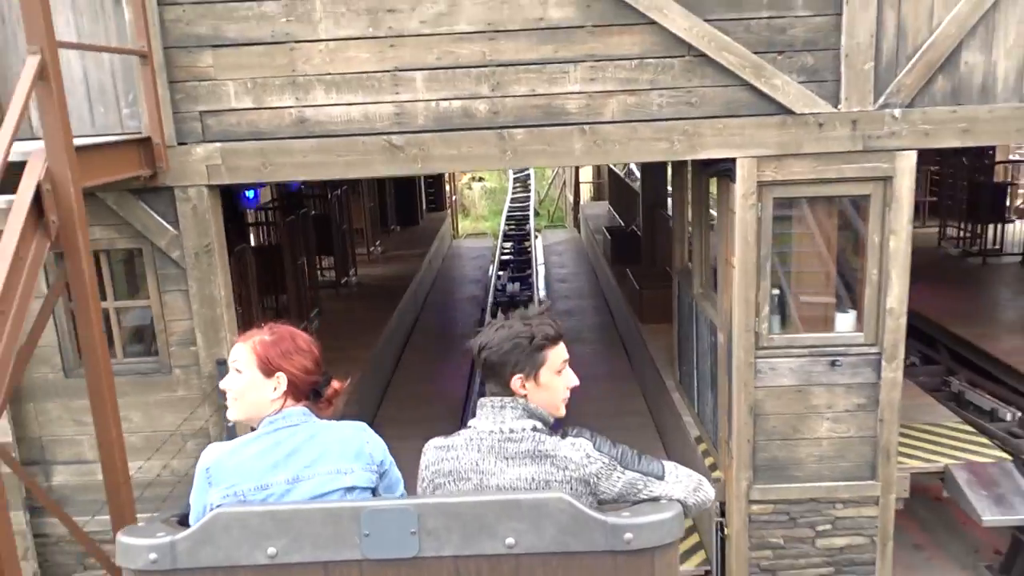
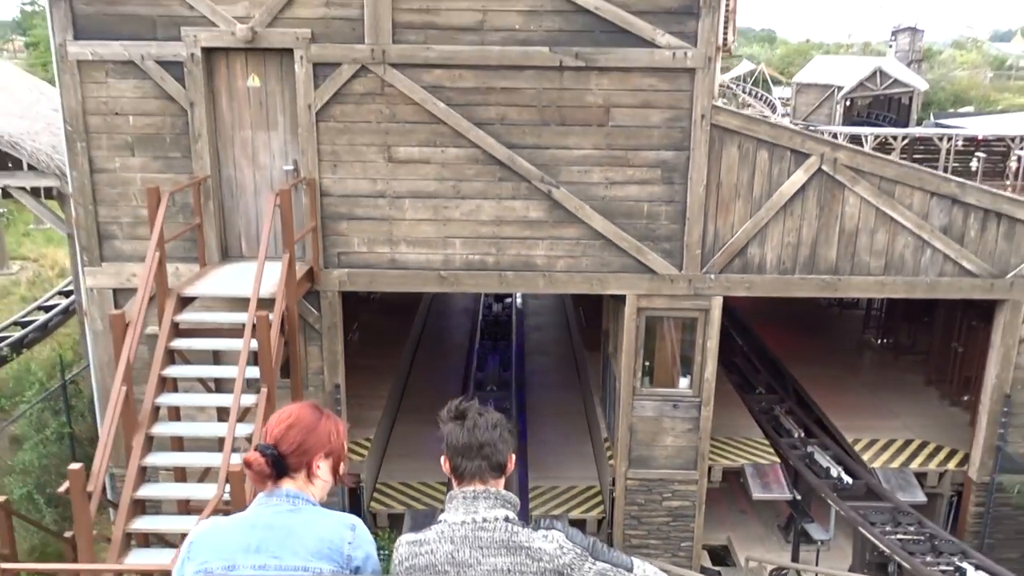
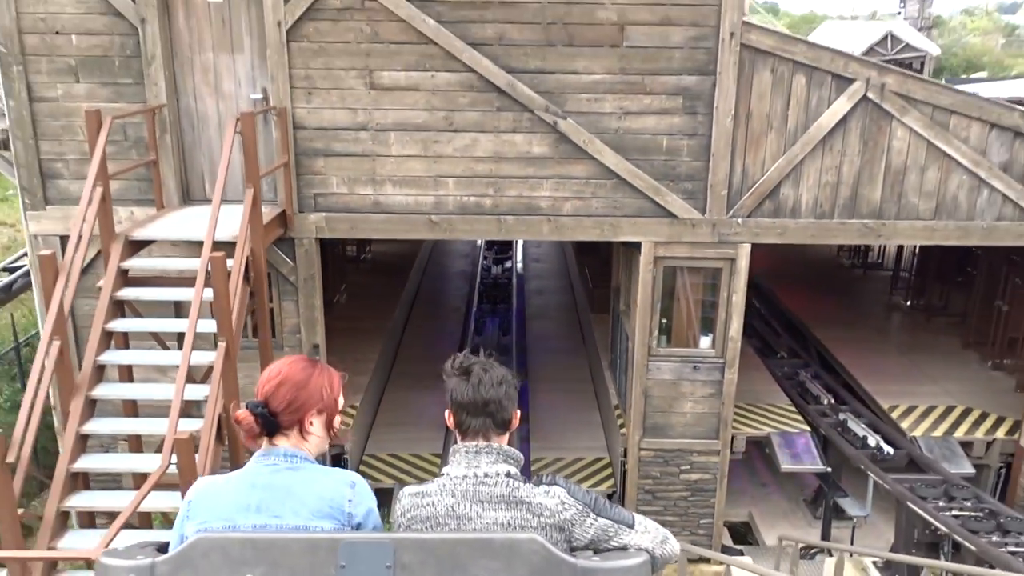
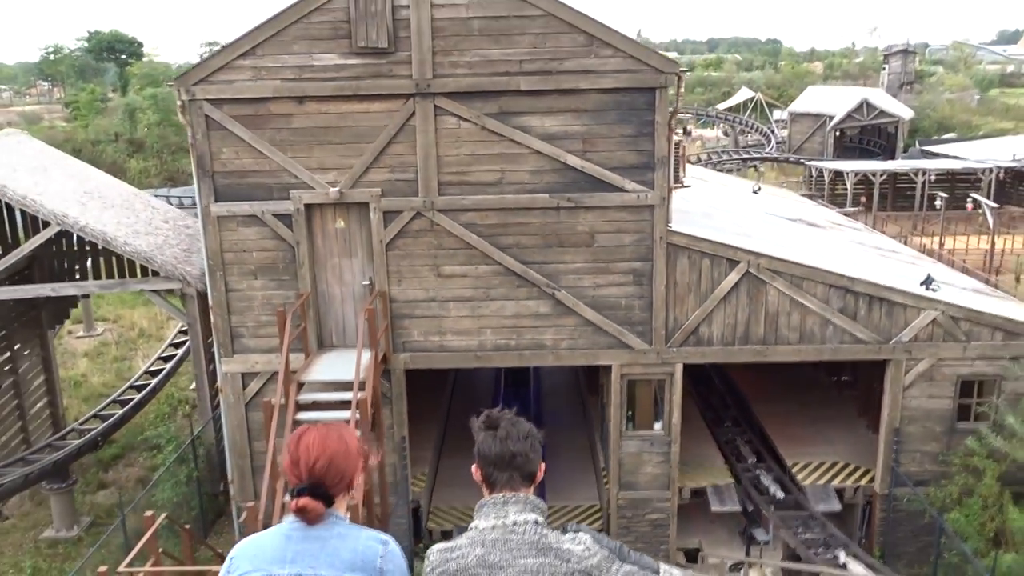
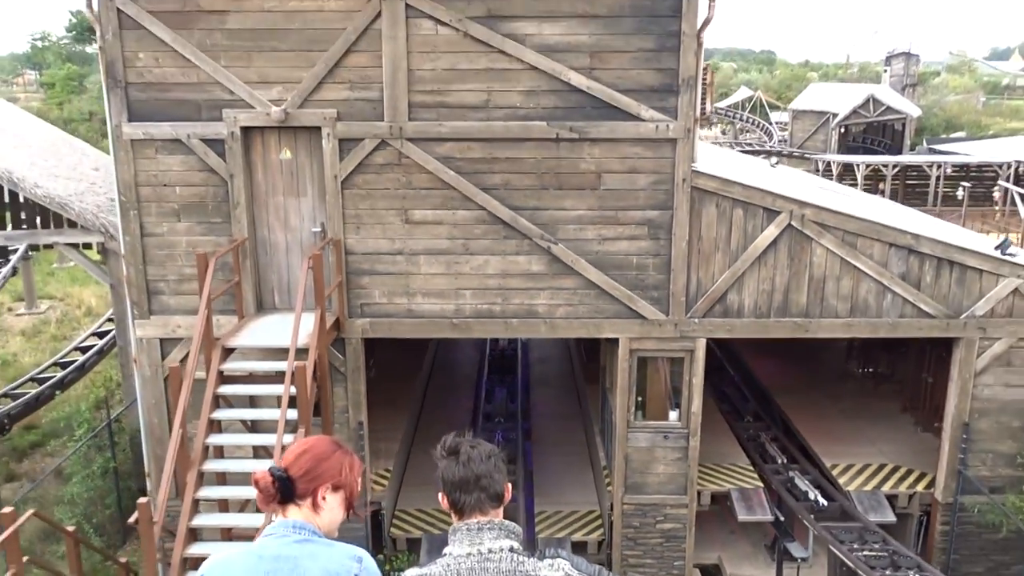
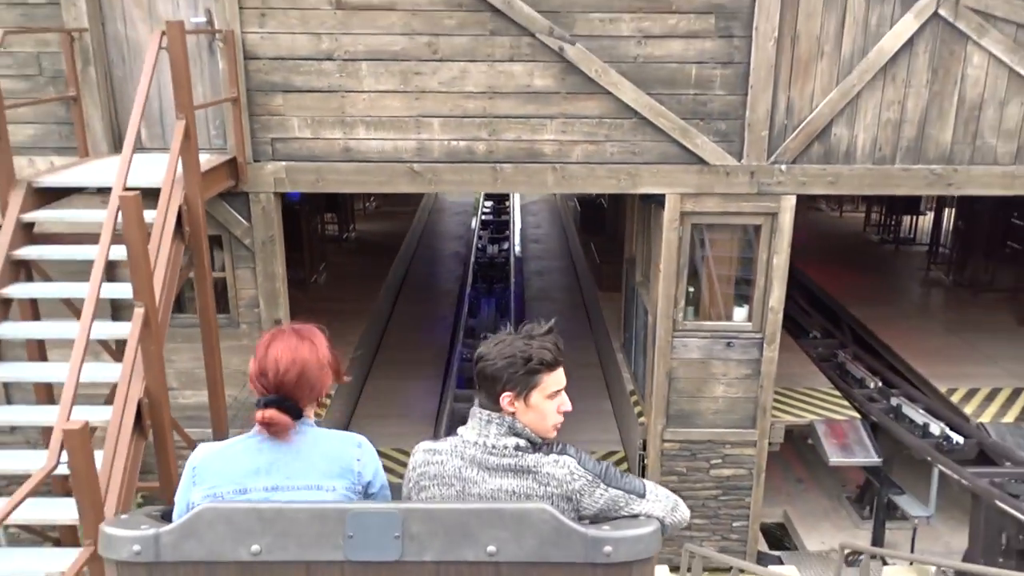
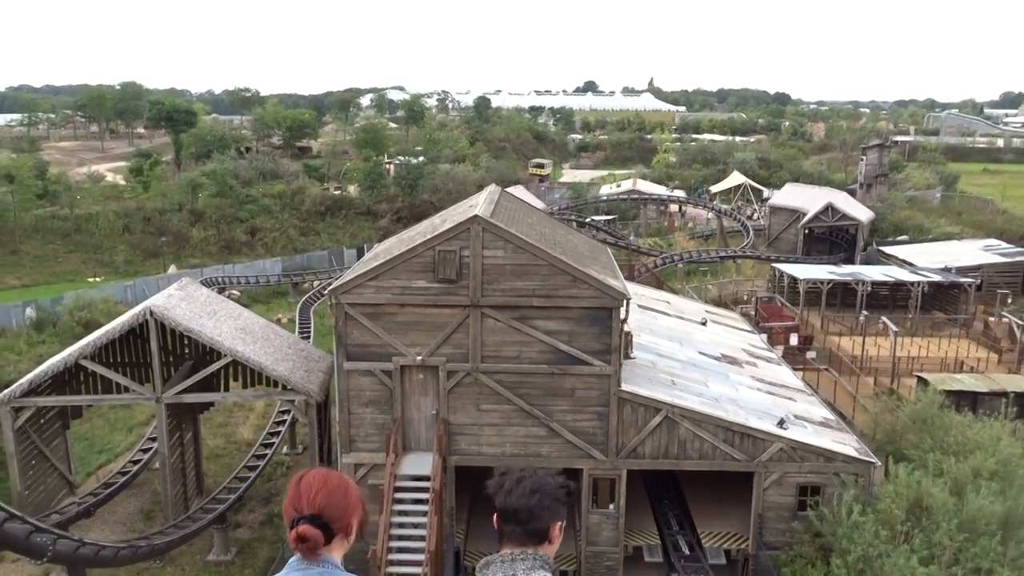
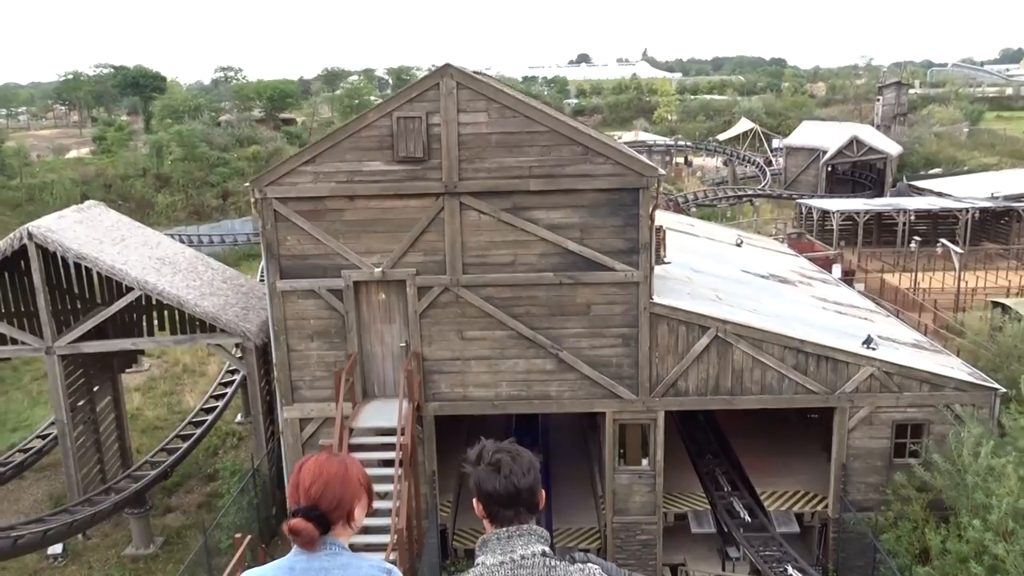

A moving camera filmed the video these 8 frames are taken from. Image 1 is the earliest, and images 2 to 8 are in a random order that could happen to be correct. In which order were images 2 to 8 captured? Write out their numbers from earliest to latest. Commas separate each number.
6, 3, 2, 5, 4, 8, 7
